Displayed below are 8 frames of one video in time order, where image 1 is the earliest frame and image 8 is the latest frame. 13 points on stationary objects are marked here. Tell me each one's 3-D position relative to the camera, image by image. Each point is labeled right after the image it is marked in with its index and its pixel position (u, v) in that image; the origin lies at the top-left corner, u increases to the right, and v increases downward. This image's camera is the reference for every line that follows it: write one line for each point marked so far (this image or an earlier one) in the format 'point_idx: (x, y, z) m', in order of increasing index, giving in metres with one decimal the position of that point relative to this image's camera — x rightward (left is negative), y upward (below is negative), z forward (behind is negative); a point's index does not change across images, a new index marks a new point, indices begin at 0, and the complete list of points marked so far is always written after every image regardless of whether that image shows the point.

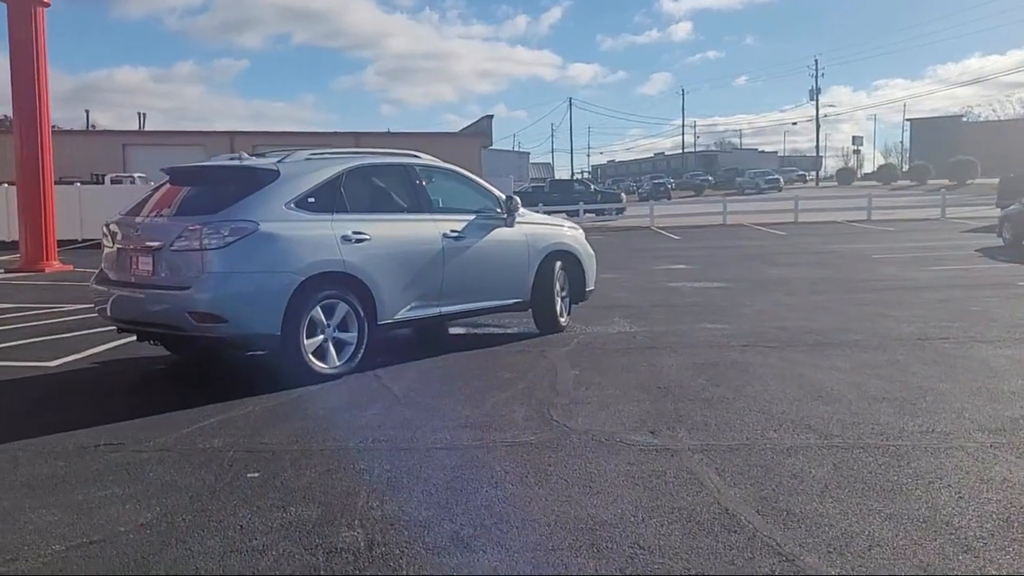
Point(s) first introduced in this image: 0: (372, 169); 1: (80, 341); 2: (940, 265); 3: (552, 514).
0: (-1.3, +1.1, +8.4) m
1: (-4.6, -0.6, +9.8) m
2: (+8.8, +0.5, +18.9) m
3: (+0.2, -1.1, +4.4) m
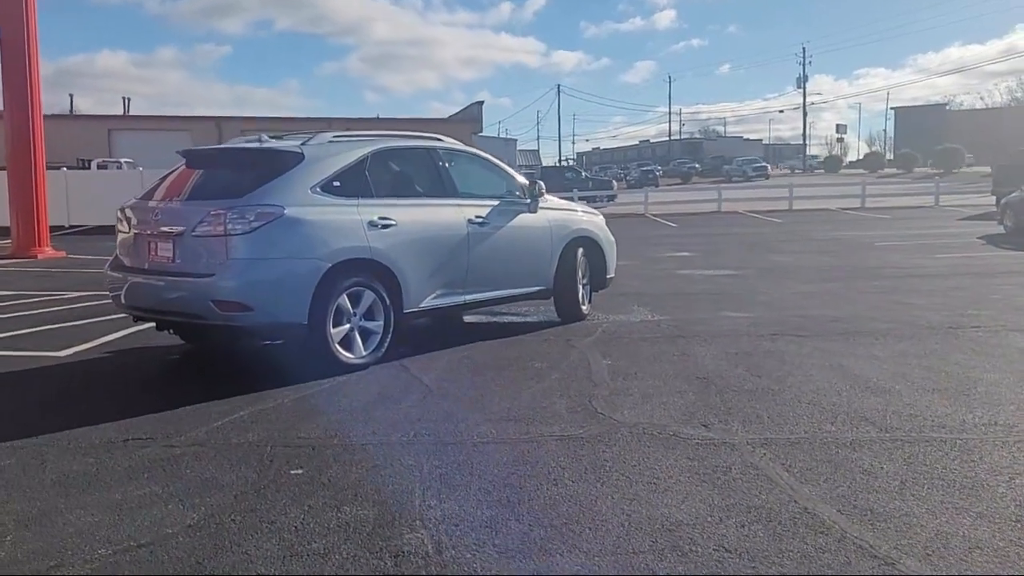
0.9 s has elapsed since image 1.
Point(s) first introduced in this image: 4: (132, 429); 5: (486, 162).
0: (-1.0, +1.2, +8.1) m
1: (-4.3, -0.4, +9.5) m
2: (+8.8, +0.7, +18.8) m
3: (+0.5, -1.0, +4.2) m
4: (-2.3, -0.9, +5.8) m
5: (-0.3, +1.2, +9.0) m
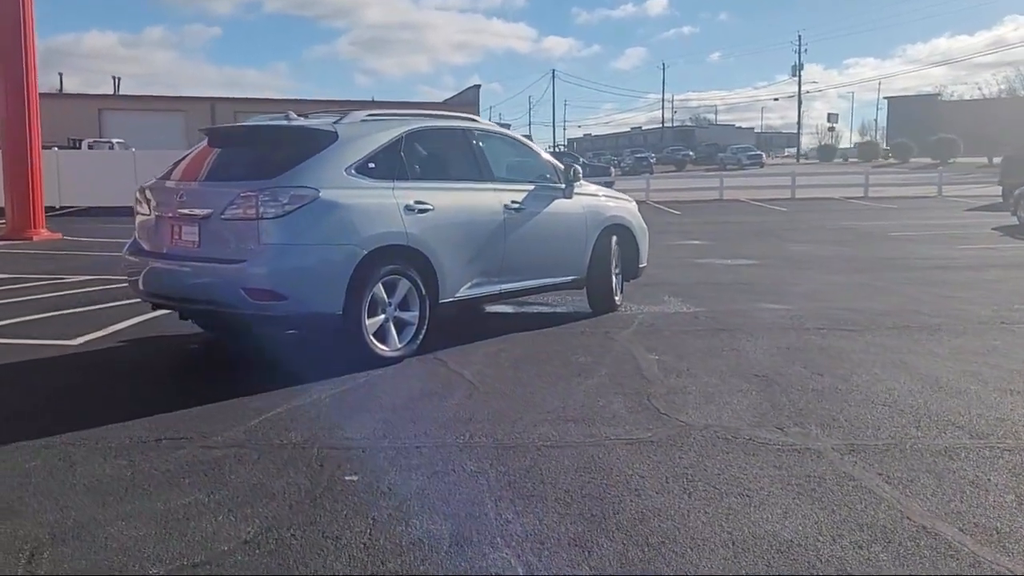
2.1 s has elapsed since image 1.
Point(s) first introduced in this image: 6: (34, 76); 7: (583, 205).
0: (-0.7, +1.3, +7.7) m
1: (-4.0, -0.3, +9.0) m
2: (+9.1, +0.9, +18.5) m
3: (+0.9, -1.0, +3.8) m
4: (-2.0, -0.8, +5.4) m
5: (+0.1, +1.3, +8.6) m
6: (-10.2, +4.5, +19.8) m
7: (+0.7, +0.8, +9.0) m
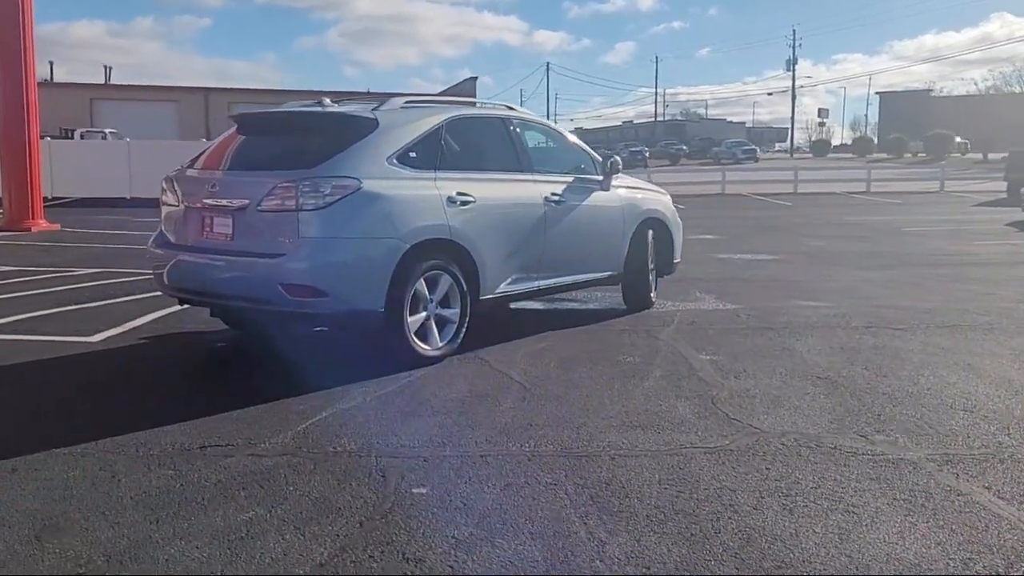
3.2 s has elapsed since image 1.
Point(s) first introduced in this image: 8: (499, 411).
0: (-0.3, +1.3, +7.3) m
1: (-3.7, -0.2, +8.7) m
2: (+9.3, +1.0, +18.3) m
3: (+1.2, -1.0, +3.5) m
4: (-1.6, -0.8, +5.0) m
5: (+0.4, +1.4, +8.2) m
6: (-10.0, +4.6, +19.3) m
7: (+1.0, +0.8, +8.7) m
8: (-0.1, -0.7, +5.4) m
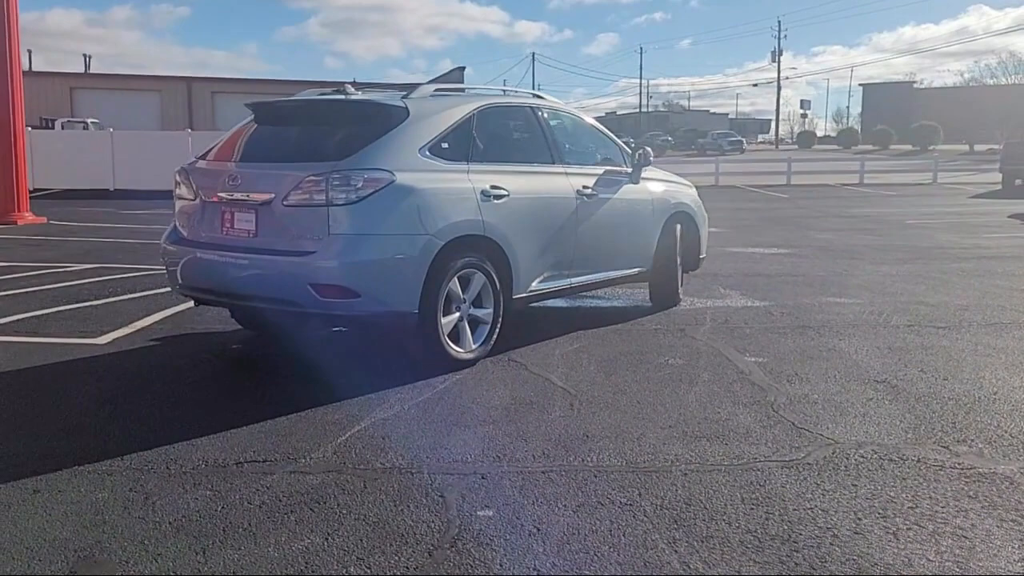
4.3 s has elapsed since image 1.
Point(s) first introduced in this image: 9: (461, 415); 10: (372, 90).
0: (-0.1, +1.3, +7.0) m
1: (-3.5, -0.2, +8.2) m
2: (+9.3, +1.1, +18.1) m
3: (+1.5, -1.0, +3.2) m
4: (-1.4, -0.8, +4.6) m
5: (+0.6, +1.4, +7.9) m
6: (-10.0, +4.8, +18.7) m
7: (+1.2, +0.9, +8.3) m
8: (+0.2, -0.7, +5.1) m
9: (-0.3, -0.7, +5.2) m
10: (-1.0, +1.4, +6.8) m
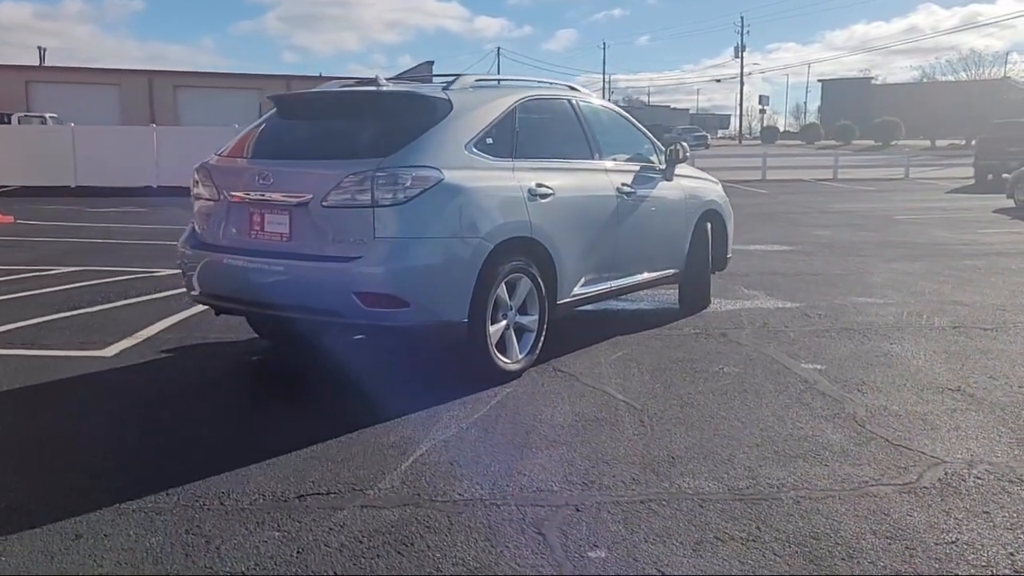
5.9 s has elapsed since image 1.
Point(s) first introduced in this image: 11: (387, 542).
0: (+0.2, +1.3, +6.5) m
1: (-3.3, -0.3, +7.7) m
2: (+9.1, +1.2, +18.0) m
3: (+2.0, -1.1, +2.8) m
4: (-1.0, -0.8, +4.2) m
5: (+0.9, +1.4, +7.5) m
6: (-10.2, +4.7, +17.9) m
7: (+1.5, +0.9, +7.9) m
8: (+0.6, -0.8, +4.7) m
9: (+0.1, -0.8, +4.8) m
10: (-0.7, +1.4, +6.3) m
11: (-0.5, -1.0, +3.5) m
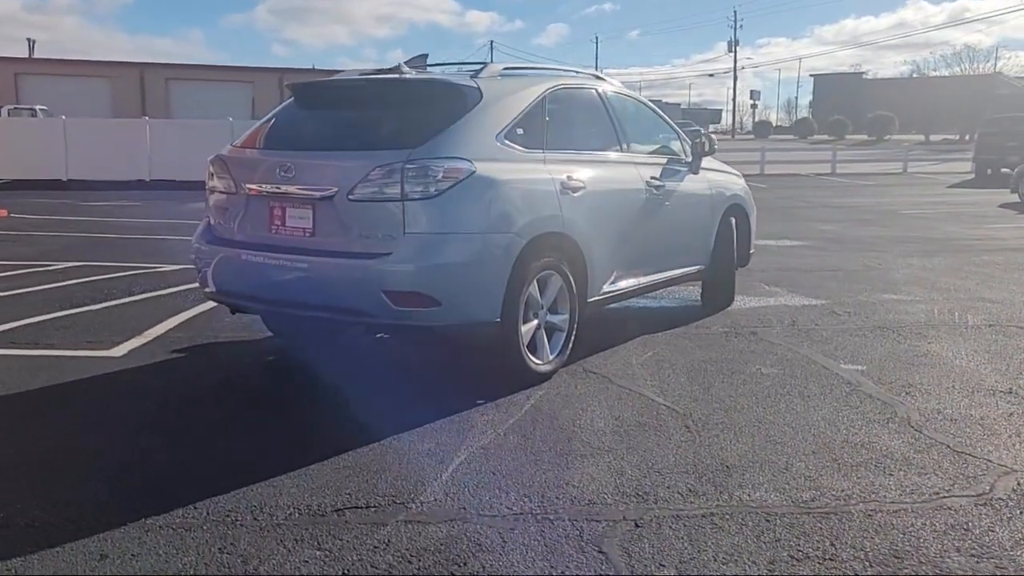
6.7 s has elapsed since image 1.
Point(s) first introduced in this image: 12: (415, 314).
0: (+0.4, +1.3, +6.3) m
1: (-3.1, -0.2, +7.4) m
2: (+9.2, +1.3, +17.8) m
3: (+2.2, -1.1, +2.6) m
4: (-0.8, -0.8, +3.9) m
5: (+1.1, +1.4, +7.2) m
6: (-10.1, +4.8, +17.5) m
7: (+1.6, +0.9, +7.7) m
8: (+0.8, -0.8, +4.4) m
9: (+0.3, -0.7, +4.6) m
10: (-0.5, +1.4, +6.0) m
11: (-0.3, -1.0, +3.2) m
12: (-0.5, -0.1, +5.0) m
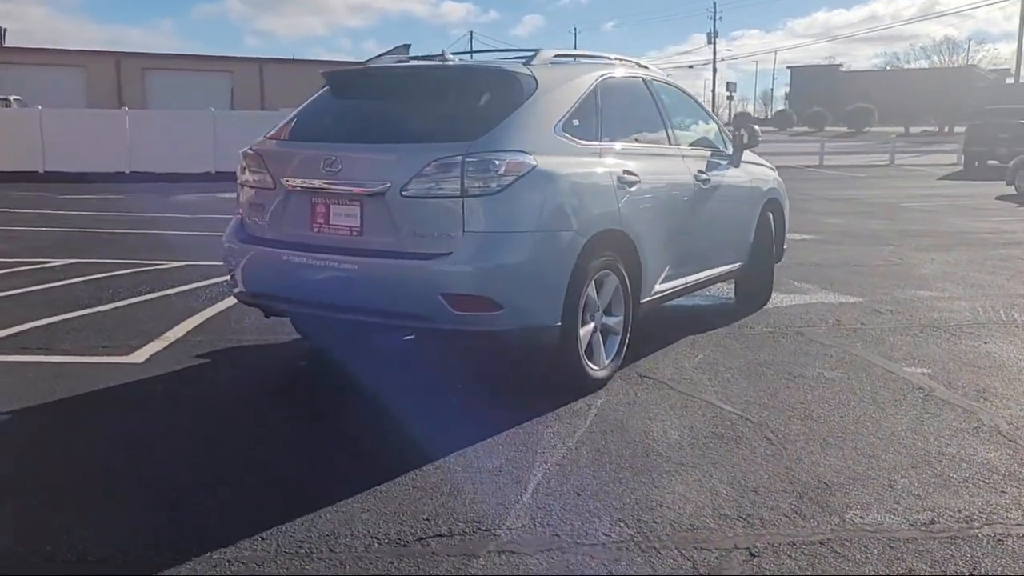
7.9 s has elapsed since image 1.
0: (+0.7, +1.3, +5.9) m
1: (-2.8, -0.2, +7.0) m
2: (+9.2, +1.4, +17.7) m
3: (+2.6, -1.1, +2.3) m
4: (-0.4, -0.9, +3.6) m
5: (+1.3, +1.4, +6.9) m
6: (-10.1, +4.9, +16.9) m
7: (+1.9, +0.9, +7.4) m
8: (+1.1, -0.8, +4.1) m
9: (+0.6, -0.8, +4.2) m
10: (-0.3, +1.4, +5.7) m
11: (+0.1, -1.0, +2.9) m
12: (-0.2, -0.2, +4.7) m
